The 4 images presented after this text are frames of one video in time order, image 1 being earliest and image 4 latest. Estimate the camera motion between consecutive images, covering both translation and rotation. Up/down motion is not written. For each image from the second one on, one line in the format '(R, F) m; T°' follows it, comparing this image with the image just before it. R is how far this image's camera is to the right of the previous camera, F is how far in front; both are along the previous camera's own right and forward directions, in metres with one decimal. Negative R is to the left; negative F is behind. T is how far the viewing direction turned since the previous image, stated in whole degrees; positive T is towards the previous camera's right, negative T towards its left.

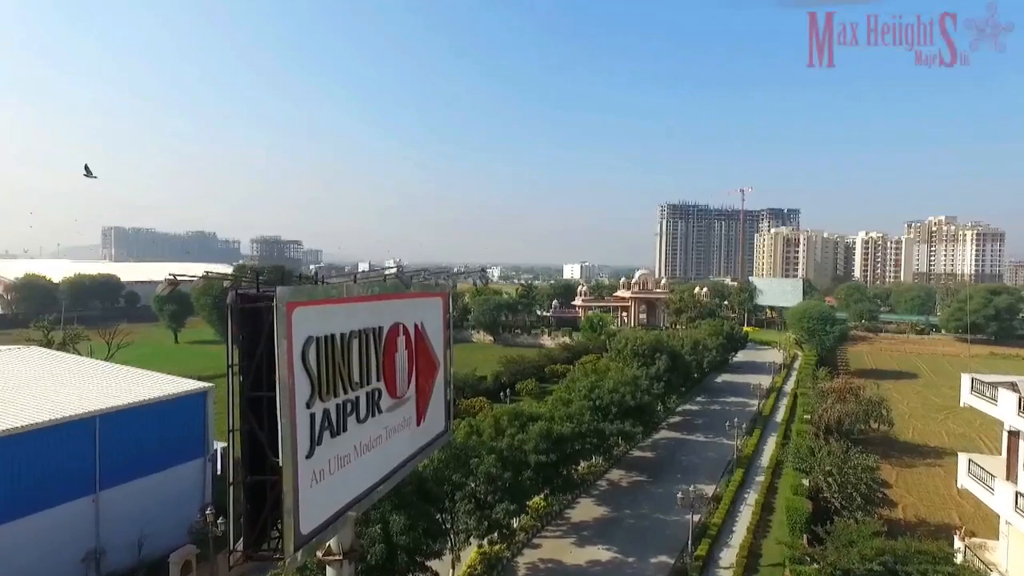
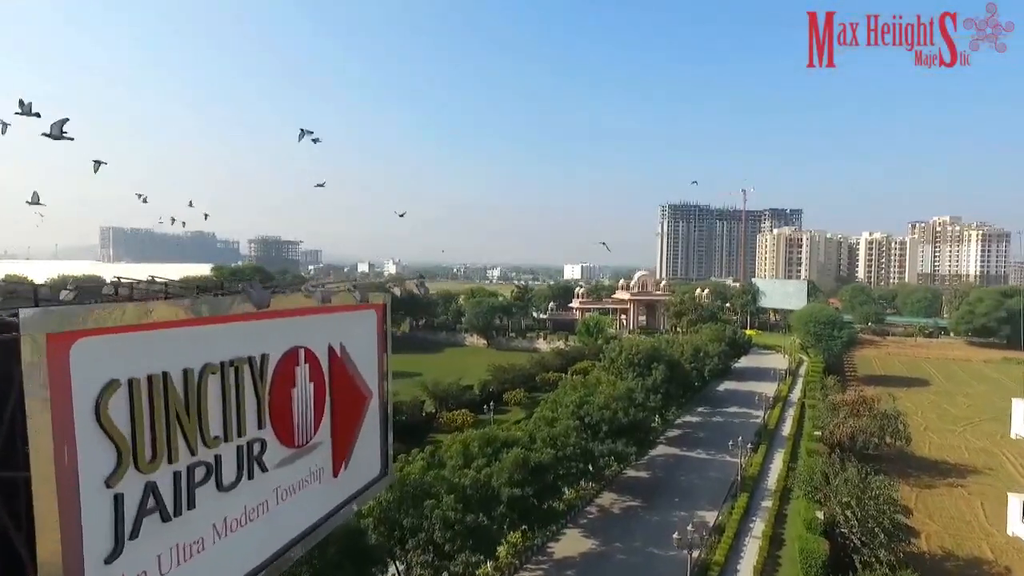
(+0.6, +2.0) m; 0°
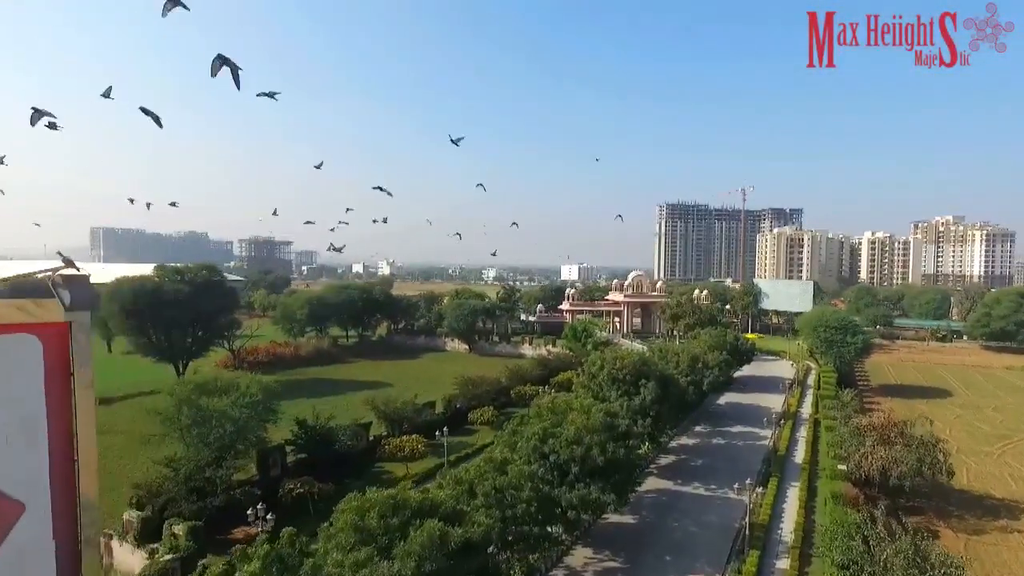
(+1.1, +4.0) m; 0°
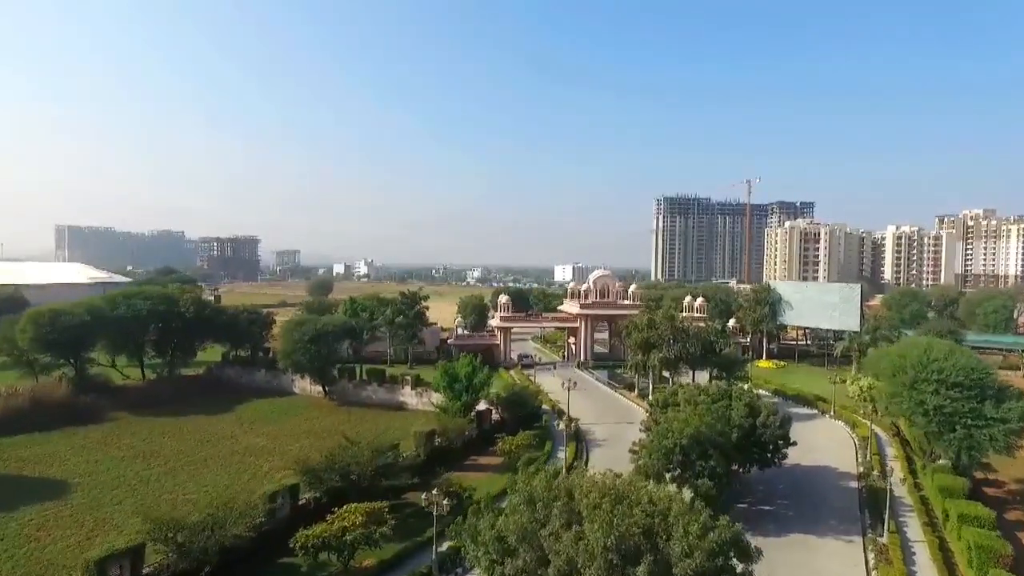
(+5.9, +19.0) m; 0°
